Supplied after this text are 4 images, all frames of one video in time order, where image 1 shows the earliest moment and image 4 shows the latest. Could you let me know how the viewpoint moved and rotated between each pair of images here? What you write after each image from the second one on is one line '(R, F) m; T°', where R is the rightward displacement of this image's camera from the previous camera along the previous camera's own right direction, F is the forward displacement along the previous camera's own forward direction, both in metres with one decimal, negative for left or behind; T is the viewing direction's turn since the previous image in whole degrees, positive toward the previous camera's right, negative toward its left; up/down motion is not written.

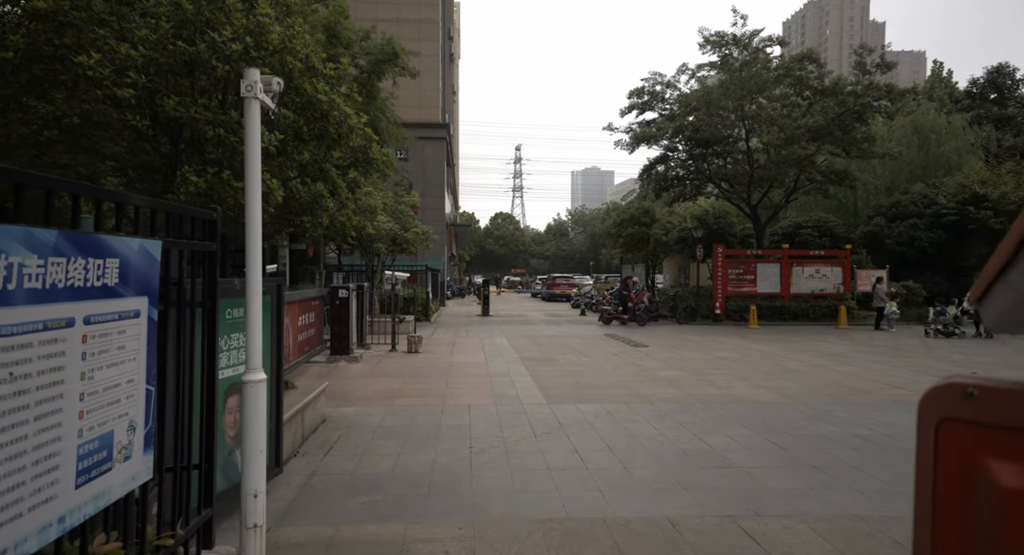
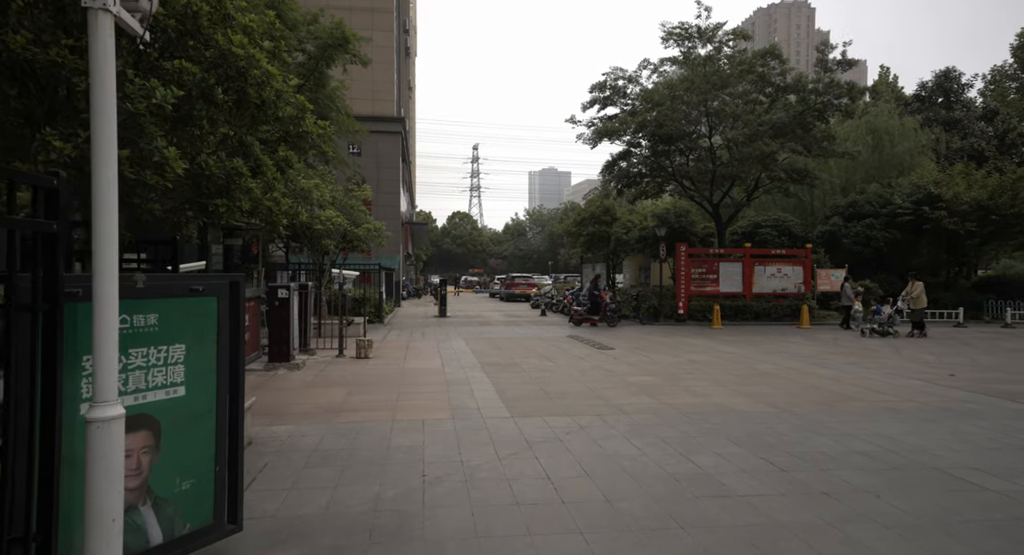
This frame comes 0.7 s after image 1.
(0.0, +0.9) m; +4°
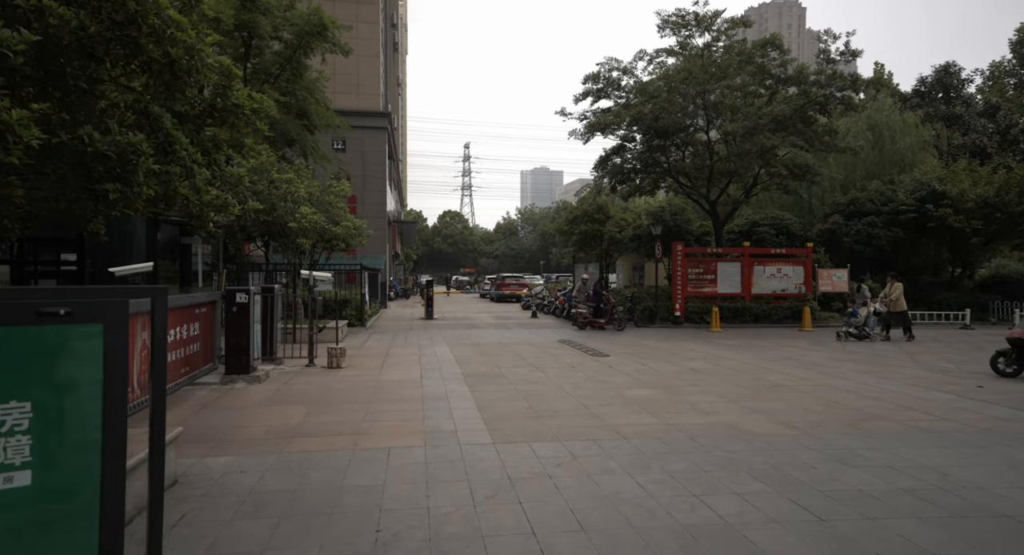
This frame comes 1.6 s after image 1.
(+0.1, +1.0) m; +1°
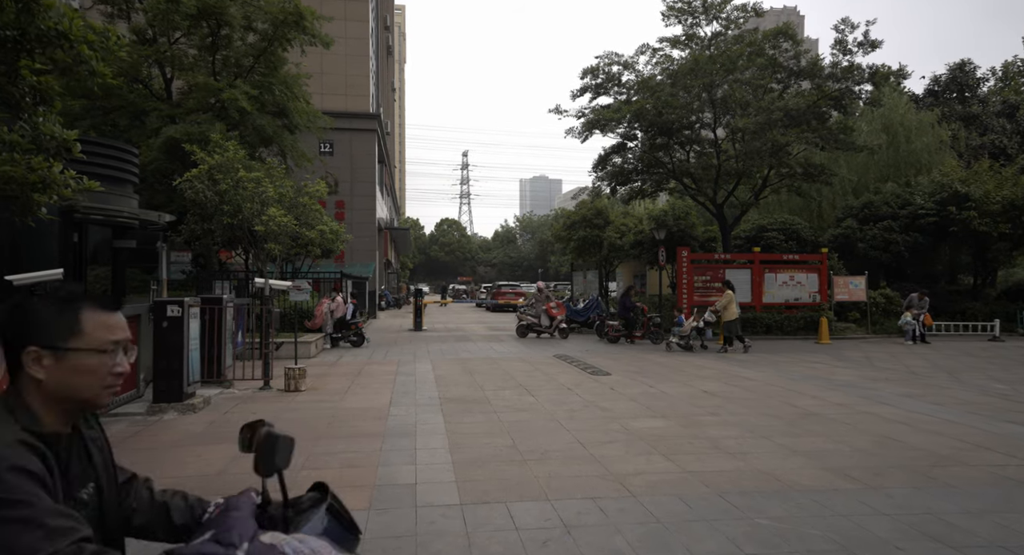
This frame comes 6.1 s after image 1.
(+0.2, +1.5) m; 0°
